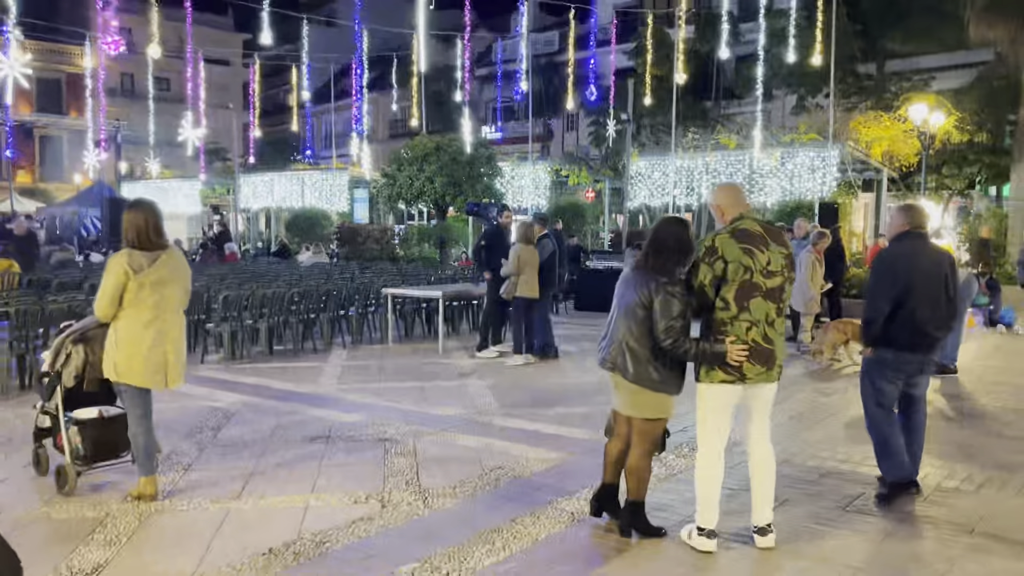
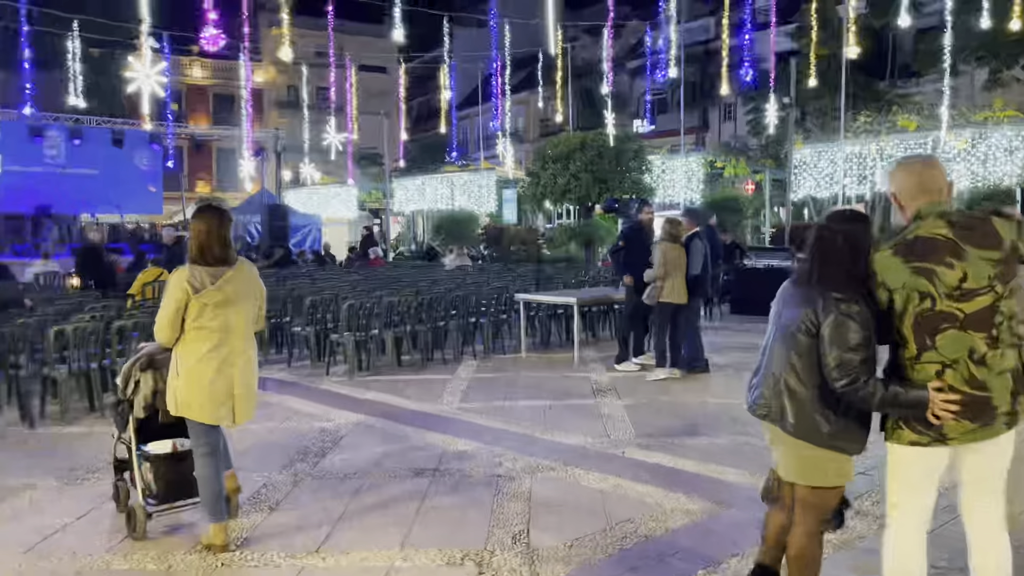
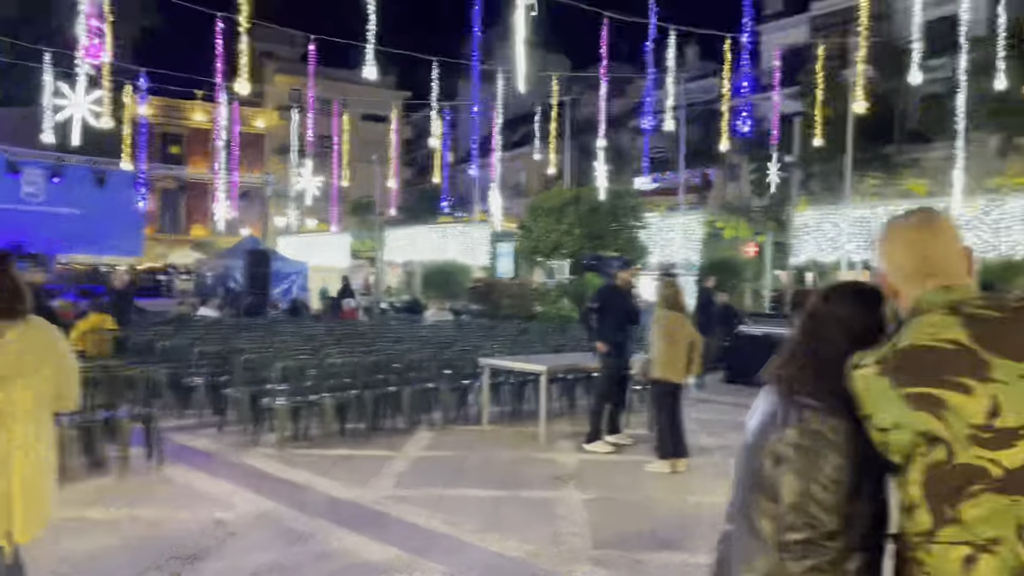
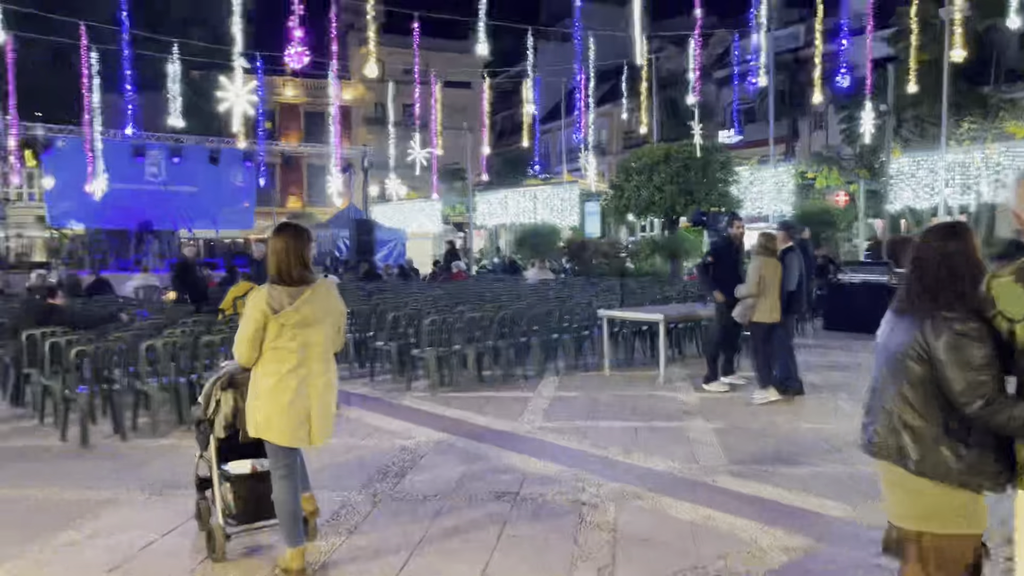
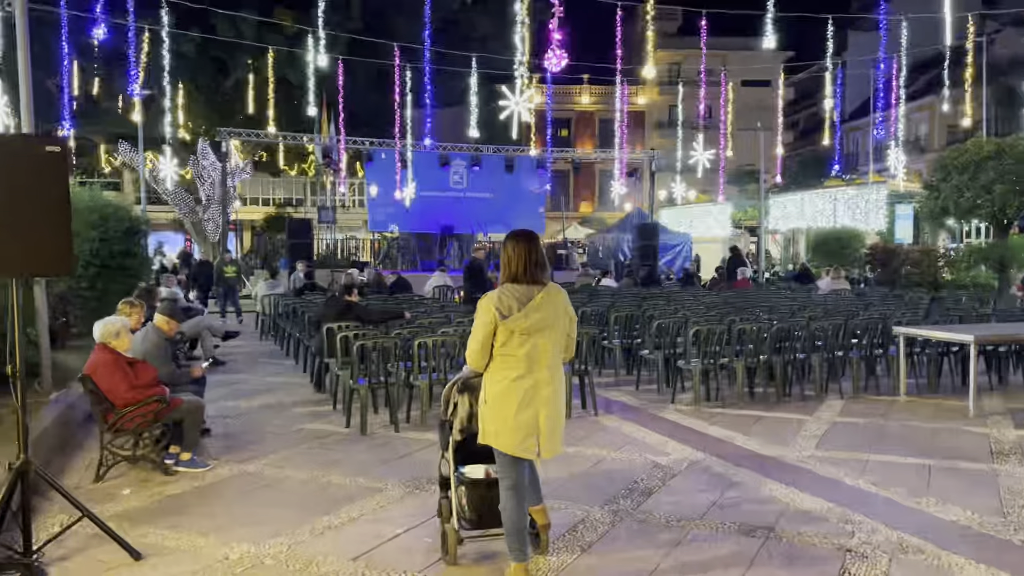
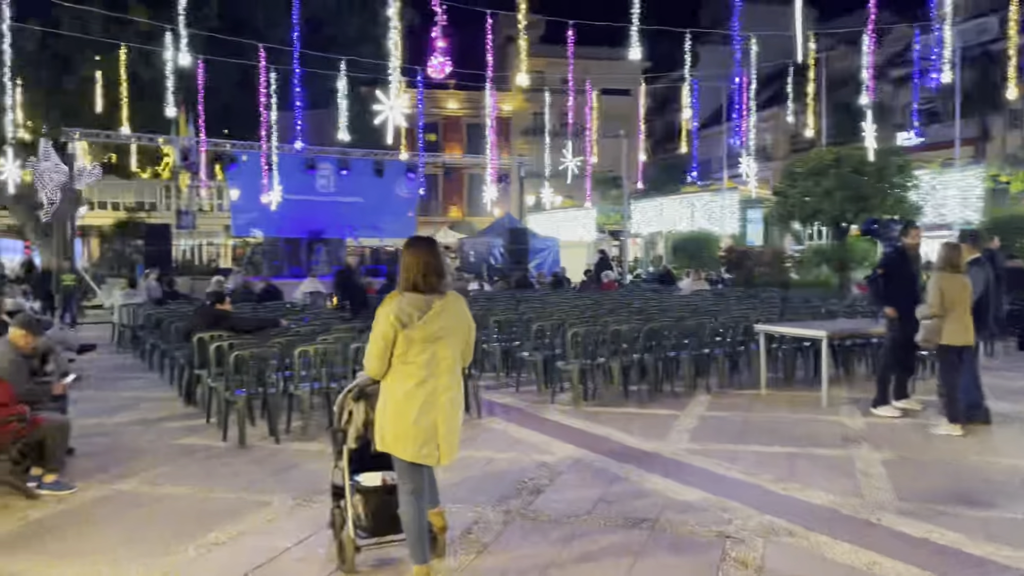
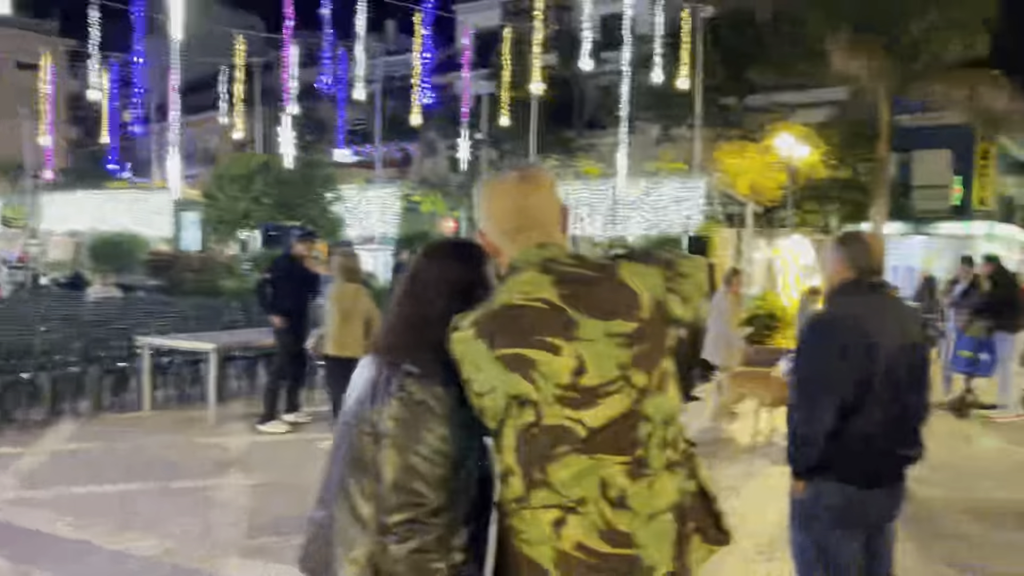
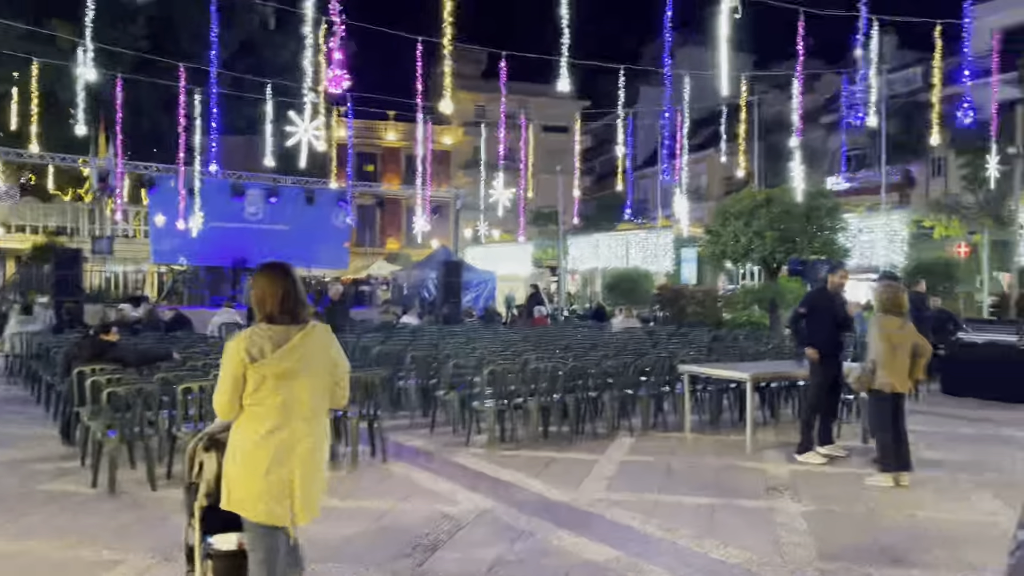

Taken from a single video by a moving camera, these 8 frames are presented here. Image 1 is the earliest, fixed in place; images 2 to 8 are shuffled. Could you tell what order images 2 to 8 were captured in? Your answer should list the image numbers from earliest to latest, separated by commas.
2, 4, 6, 5, 8, 3, 7
